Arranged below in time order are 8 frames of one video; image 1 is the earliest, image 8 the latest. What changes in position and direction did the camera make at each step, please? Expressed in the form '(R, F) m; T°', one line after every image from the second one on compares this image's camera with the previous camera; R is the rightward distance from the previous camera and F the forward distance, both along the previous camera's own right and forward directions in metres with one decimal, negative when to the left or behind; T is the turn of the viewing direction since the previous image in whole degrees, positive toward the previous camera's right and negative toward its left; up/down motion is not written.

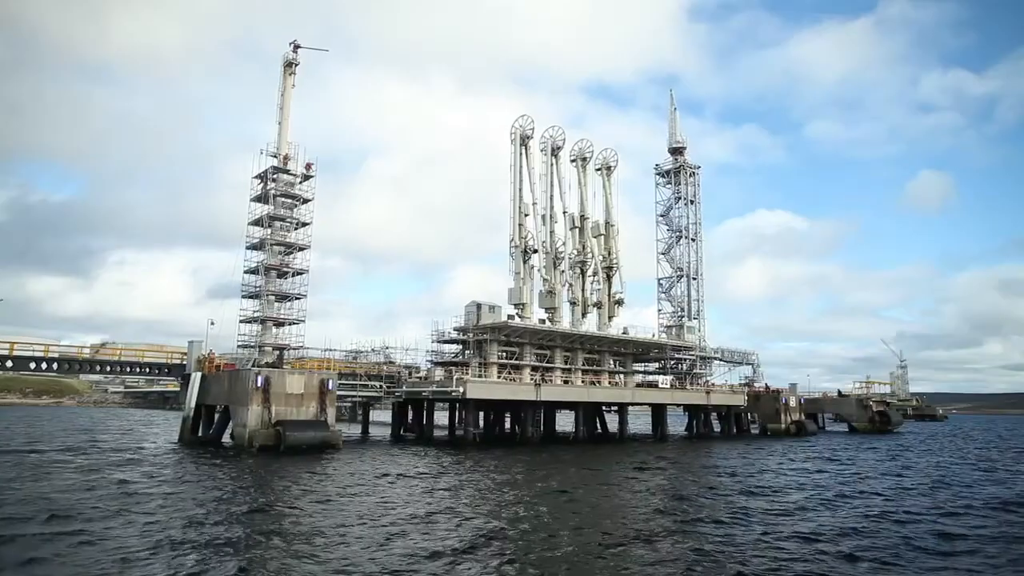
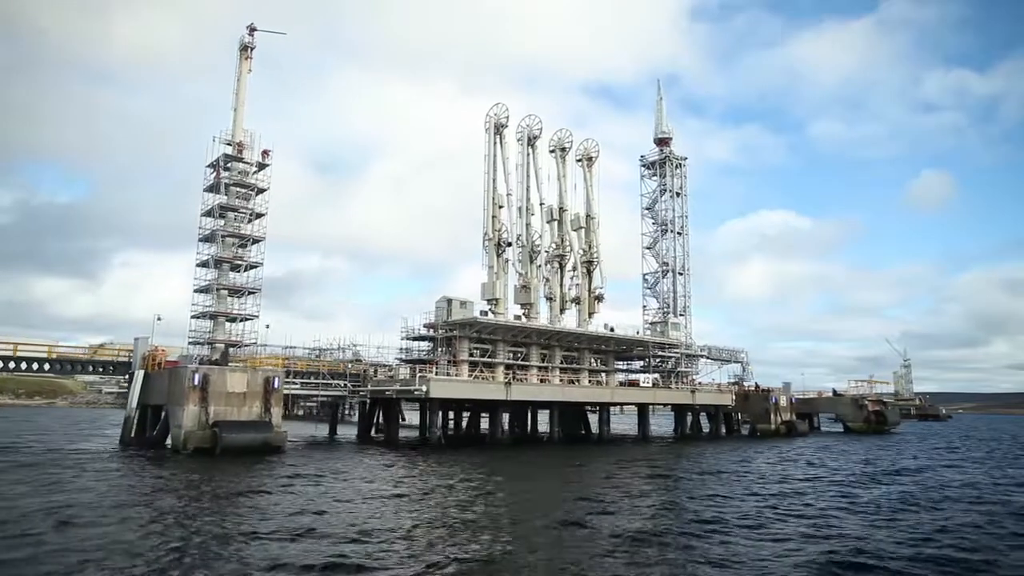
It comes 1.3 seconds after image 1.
(+2.2, +2.2) m; 0°
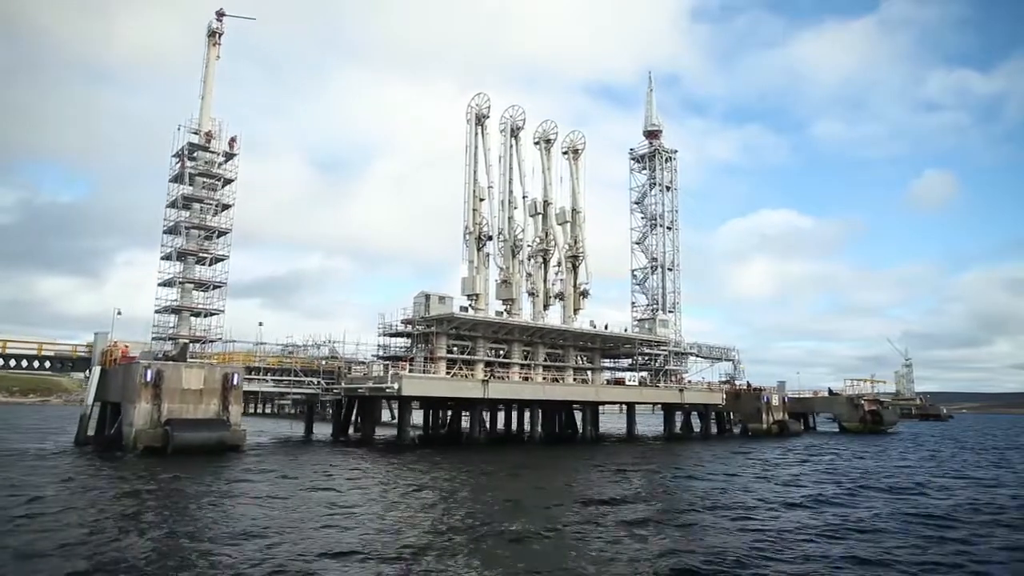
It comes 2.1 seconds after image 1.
(+1.5, +1.4) m; 0°
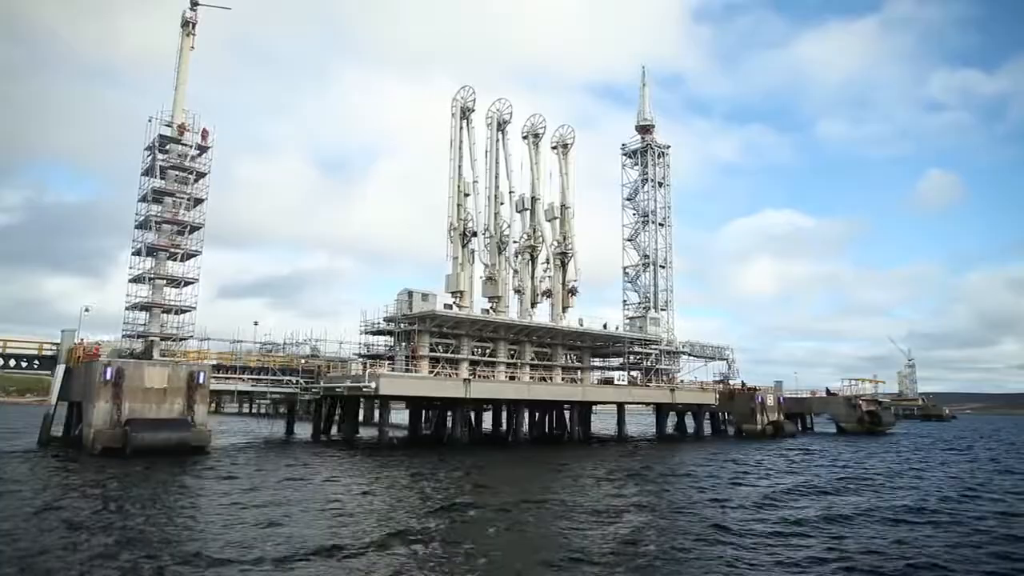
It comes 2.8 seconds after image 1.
(+1.2, +1.1) m; 0°
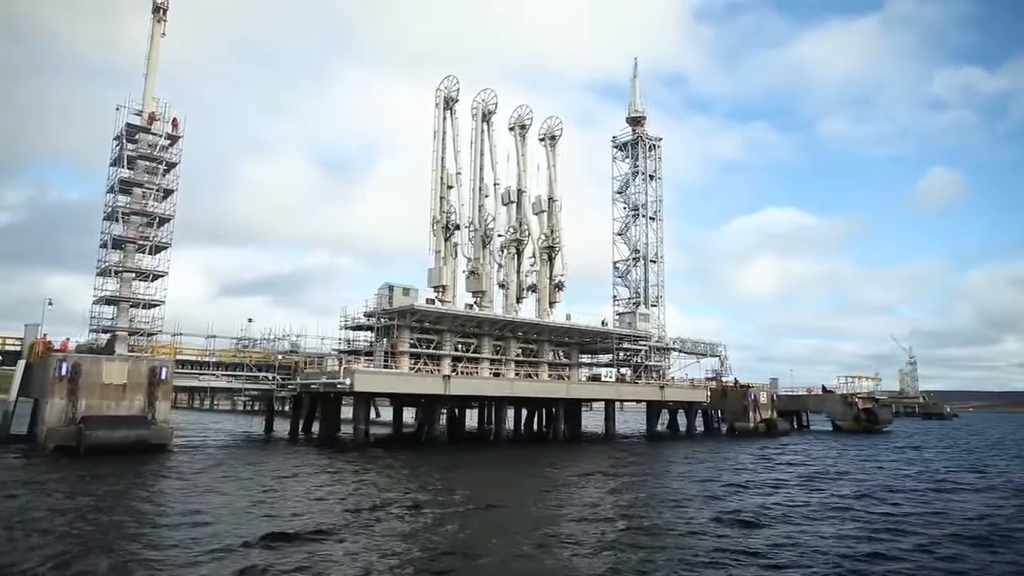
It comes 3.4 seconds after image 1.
(+1.2, +1.1) m; 0°
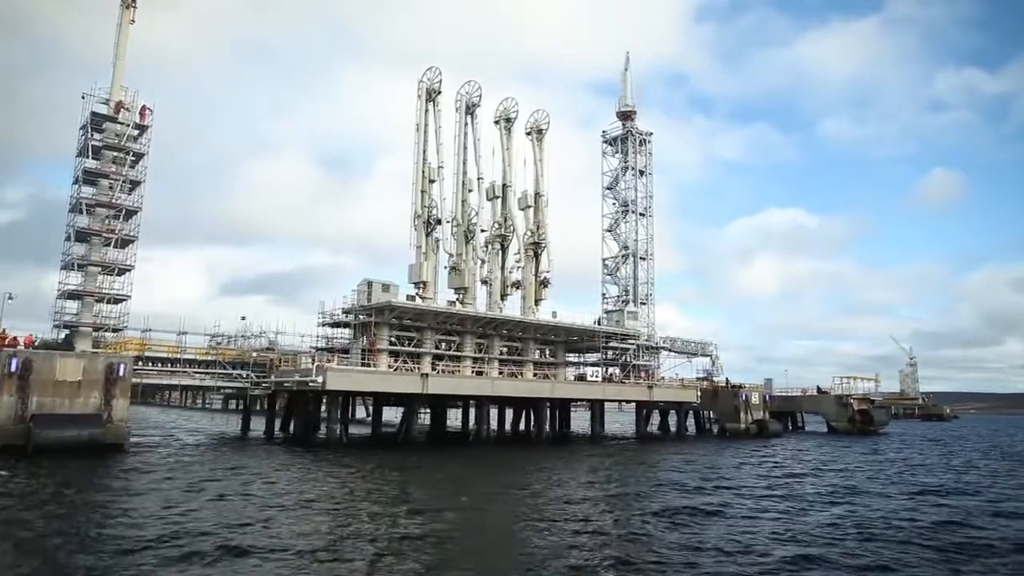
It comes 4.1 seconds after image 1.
(+1.2, +1.2) m; 0°
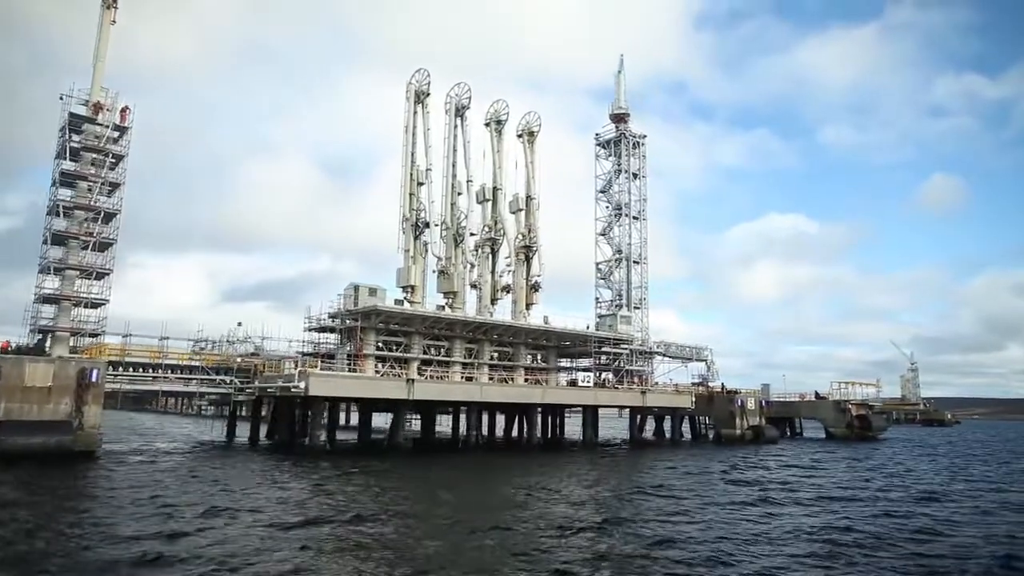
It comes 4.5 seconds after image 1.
(+0.7, +0.7) m; 0°
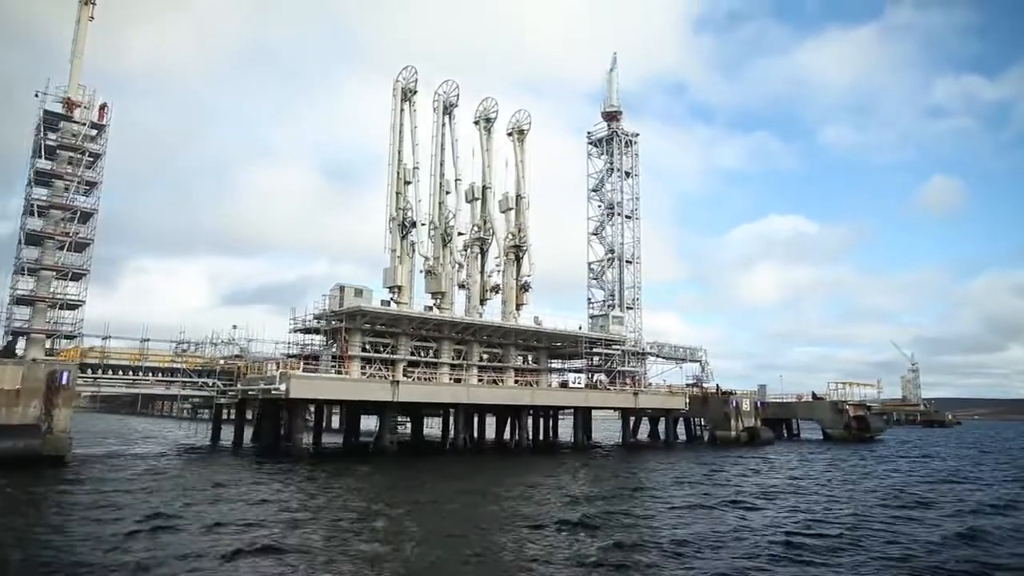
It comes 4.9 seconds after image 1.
(+0.8, +0.7) m; 0°
